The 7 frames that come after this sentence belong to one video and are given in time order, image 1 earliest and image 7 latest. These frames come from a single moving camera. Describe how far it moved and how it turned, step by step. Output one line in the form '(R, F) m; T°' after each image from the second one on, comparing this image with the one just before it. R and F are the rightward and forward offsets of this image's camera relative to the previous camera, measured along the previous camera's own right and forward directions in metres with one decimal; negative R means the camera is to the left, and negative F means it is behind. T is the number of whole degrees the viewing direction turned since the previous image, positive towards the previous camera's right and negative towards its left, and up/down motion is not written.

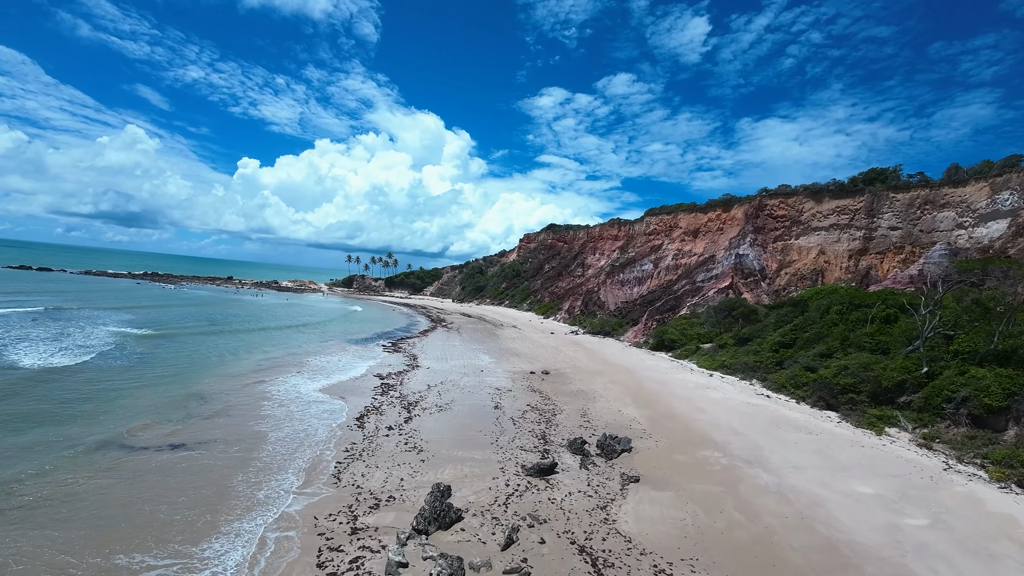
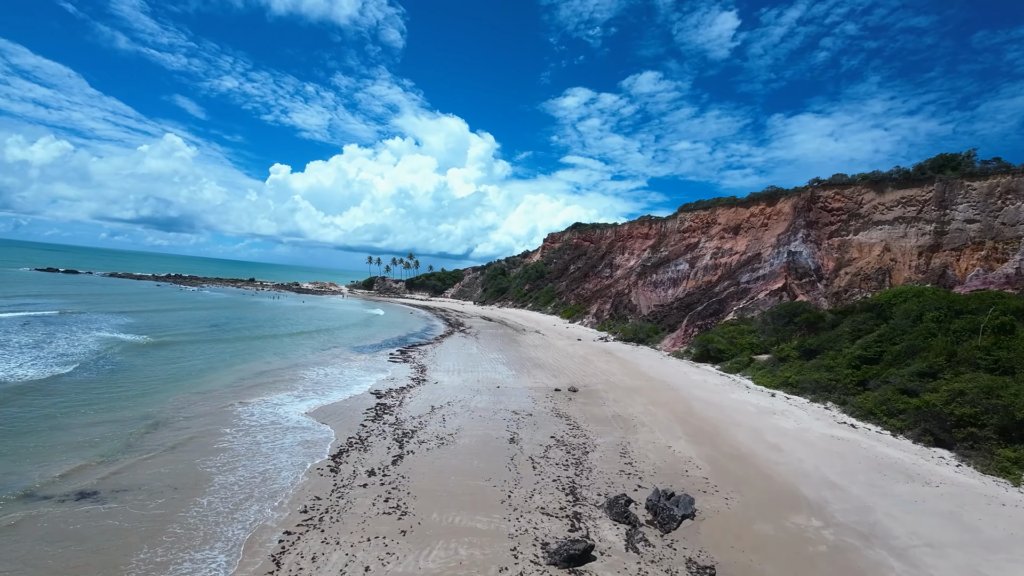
(+0.1, +3.1) m; -3°
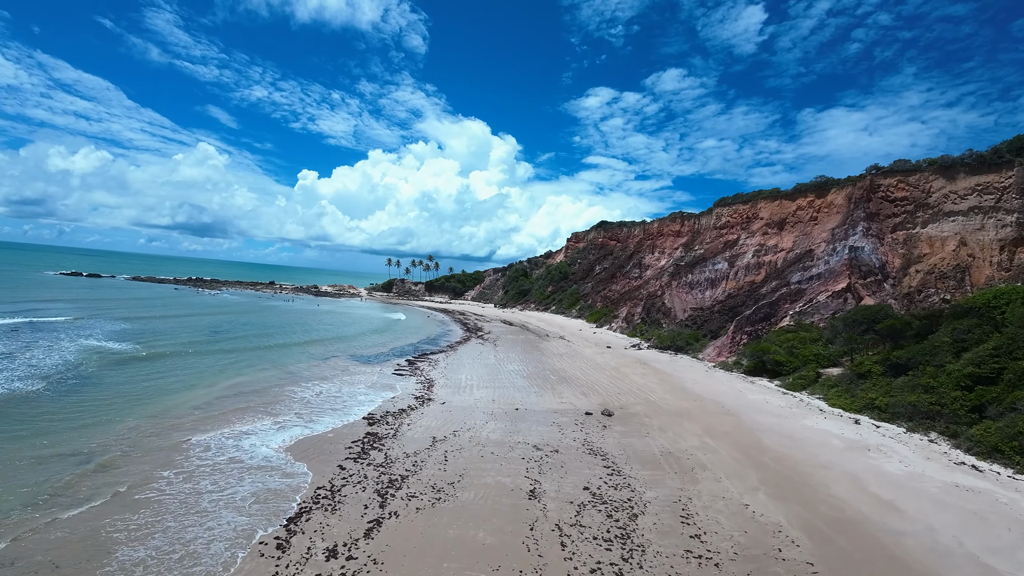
(+0.1, +2.9) m; -3°
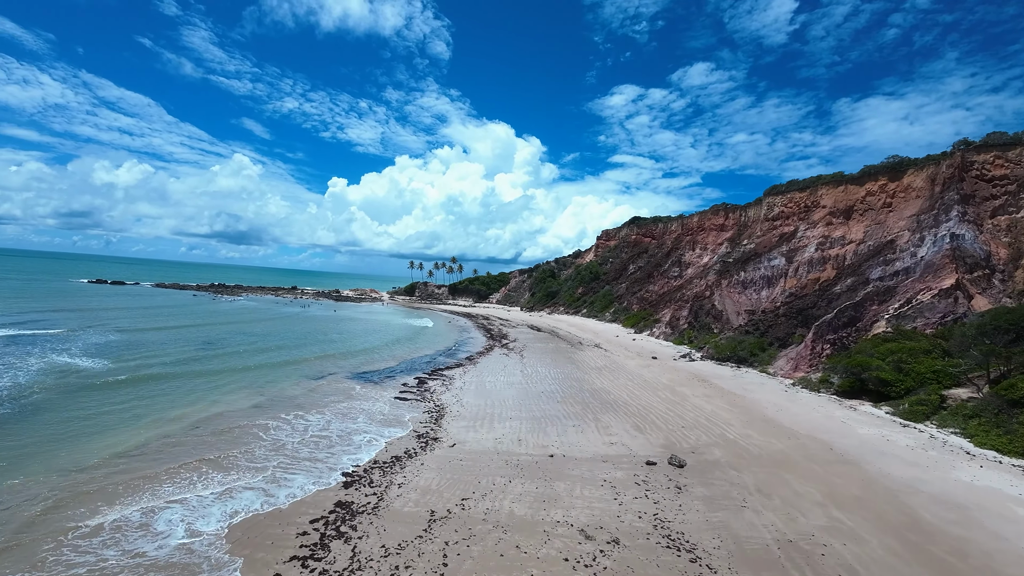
(-0.1, +3.7) m; -4°
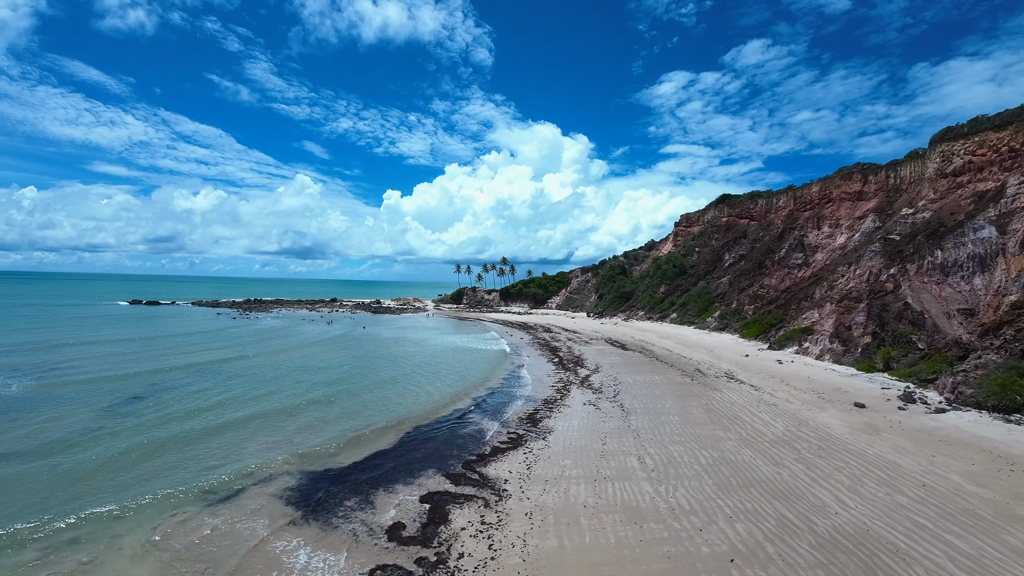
(-1.1, +9.1) m; -7°
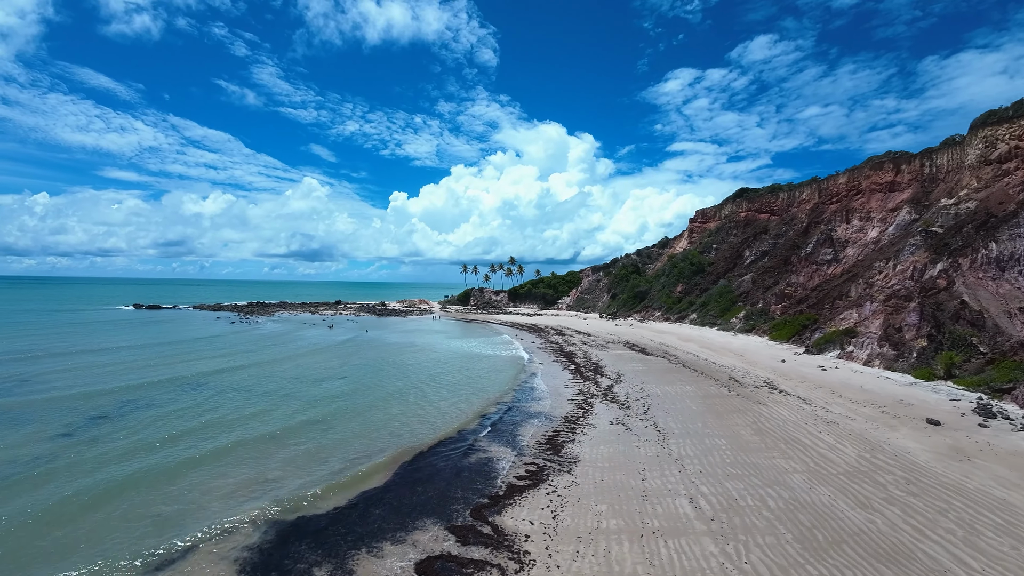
(-0.2, +1.8) m; -1°
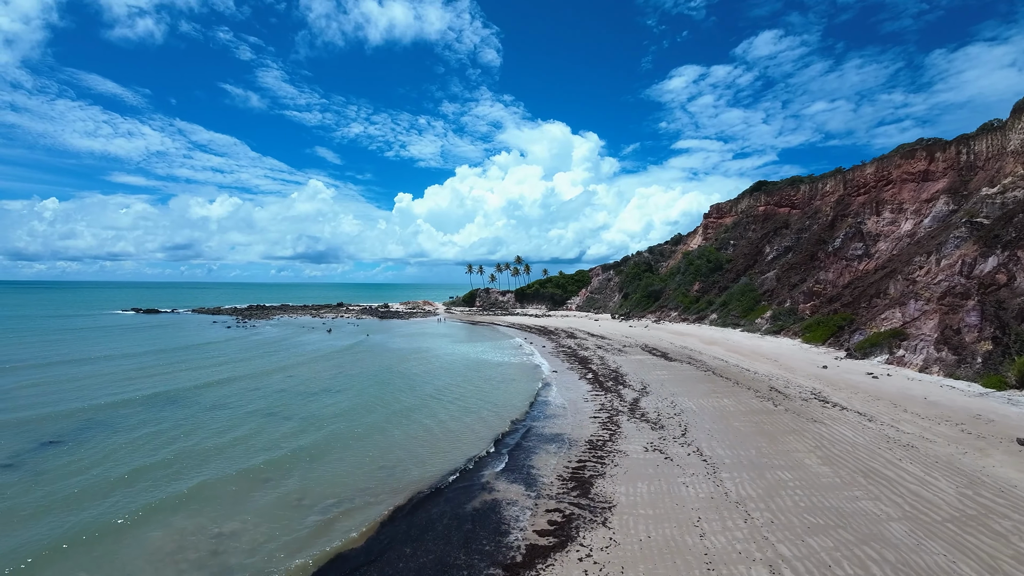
(-0.2, +1.8) m; -1°
